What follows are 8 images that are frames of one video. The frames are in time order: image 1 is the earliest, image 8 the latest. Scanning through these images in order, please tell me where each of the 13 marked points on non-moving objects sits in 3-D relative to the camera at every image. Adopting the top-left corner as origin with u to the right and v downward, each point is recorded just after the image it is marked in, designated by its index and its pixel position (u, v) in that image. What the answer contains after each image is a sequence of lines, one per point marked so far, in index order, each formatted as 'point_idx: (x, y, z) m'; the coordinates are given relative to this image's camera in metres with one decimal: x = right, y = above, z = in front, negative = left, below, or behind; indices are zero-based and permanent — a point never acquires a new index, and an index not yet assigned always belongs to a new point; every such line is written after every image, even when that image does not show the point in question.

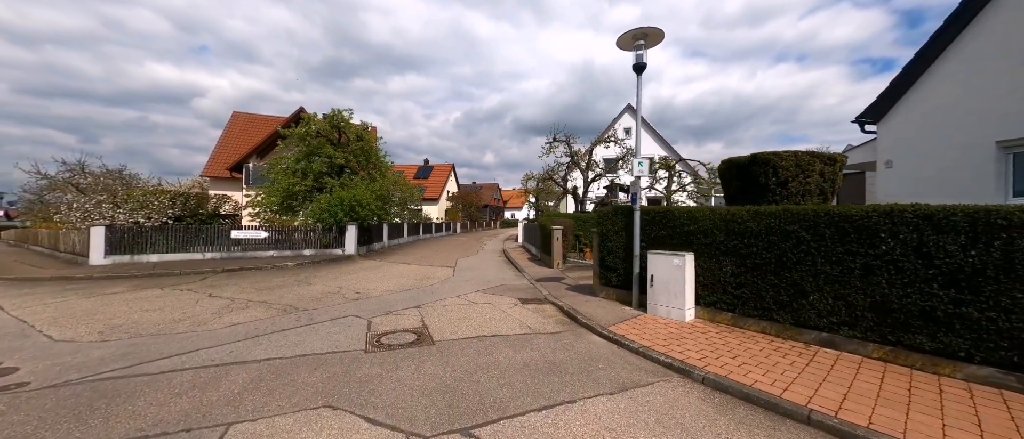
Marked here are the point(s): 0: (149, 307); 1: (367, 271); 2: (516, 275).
0: (-6.9, -1.7, +6.7) m
1: (-4.7, -1.7, +11.4) m
2: (+0.1, -1.9, +11.5) m
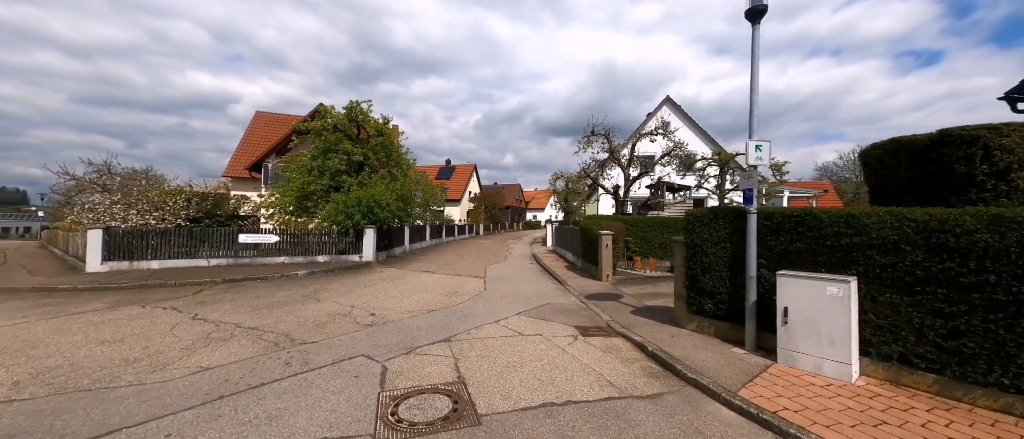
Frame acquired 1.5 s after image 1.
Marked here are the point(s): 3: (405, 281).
0: (-6.0, -1.7, +5.2) m
1: (-3.5, -1.8, +9.9) m
2: (+1.3, -2.0, +9.7) m
3: (-3.1, -1.8, +10.3) m
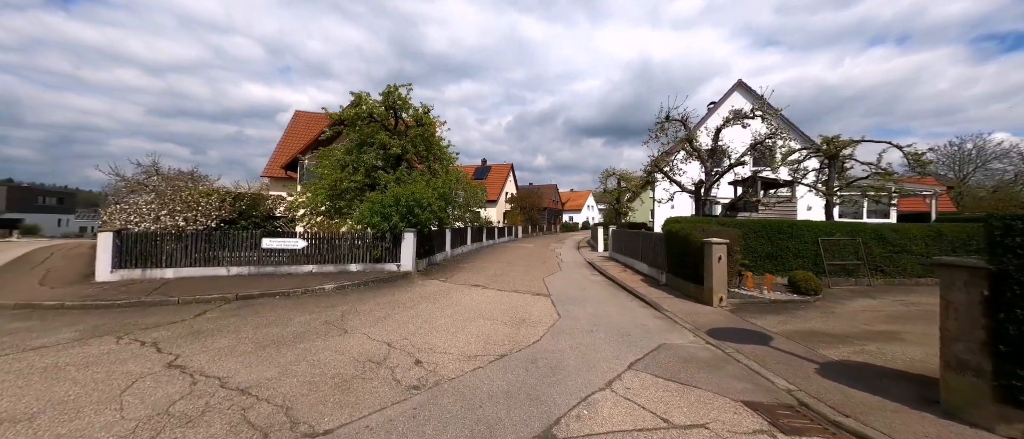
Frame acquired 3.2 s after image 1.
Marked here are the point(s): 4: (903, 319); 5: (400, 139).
0: (-4.6, -1.8, +3.3) m
1: (-1.8, -1.8, +7.7) m
2: (+3.0, -2.1, +7.1) m
3: (-1.4, -1.9, +8.1) m
4: (+8.0, -2.0, +7.2) m
5: (-4.5, +3.3, +14.2) m
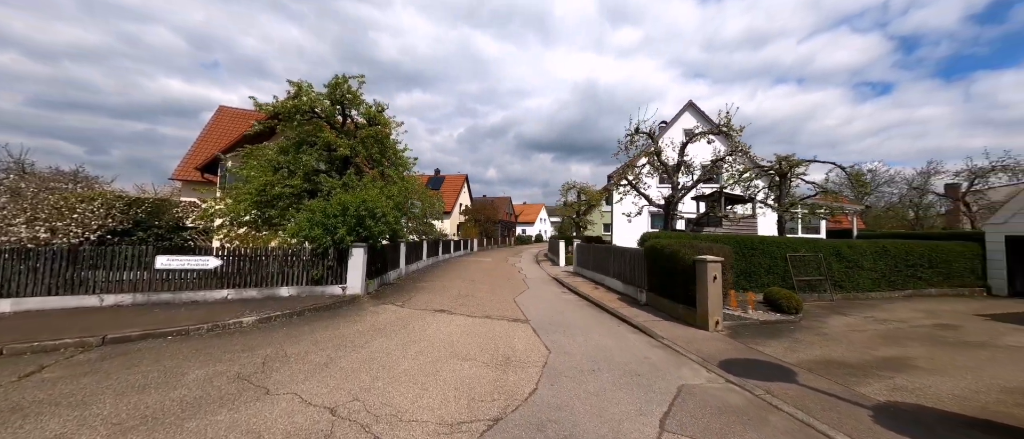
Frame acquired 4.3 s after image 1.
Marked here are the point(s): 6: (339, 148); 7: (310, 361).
0: (-4.4, -1.8, +1.4) m
1: (-2.2, -2.1, +6.2) m
2: (+2.6, -2.3, +6.2) m
3: (-1.8, -2.1, +6.6) m
4: (+7.6, -2.4, +7.0) m
5: (-5.8, +2.8, +12.3) m
6: (-5.9, +2.4, +12.0) m
7: (-2.9, -2.0, +5.0) m
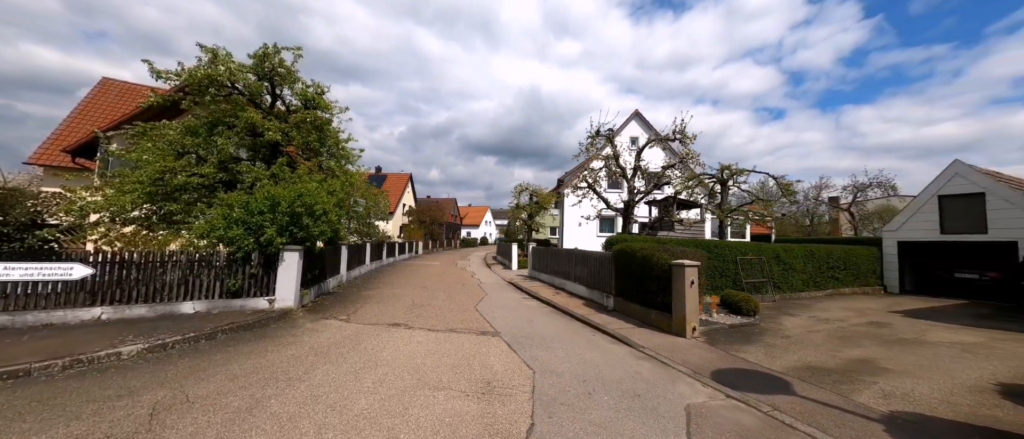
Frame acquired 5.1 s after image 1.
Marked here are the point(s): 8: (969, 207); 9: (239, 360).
0: (-3.9, -1.7, -0.1) m
1: (-2.5, -2.0, +4.9) m
2: (+2.2, -2.4, +5.8) m
3: (-2.2, -2.1, +5.4) m
4: (+7.0, -2.5, +7.3) m
5: (-7.0, +2.9, +10.5) m
6: (-7.0, +2.5, +10.1) m
7: (-3.0, -1.9, +3.7) m
8: (+18.3, +0.5, +14.1) m
9: (-3.8, -1.9, +4.8) m
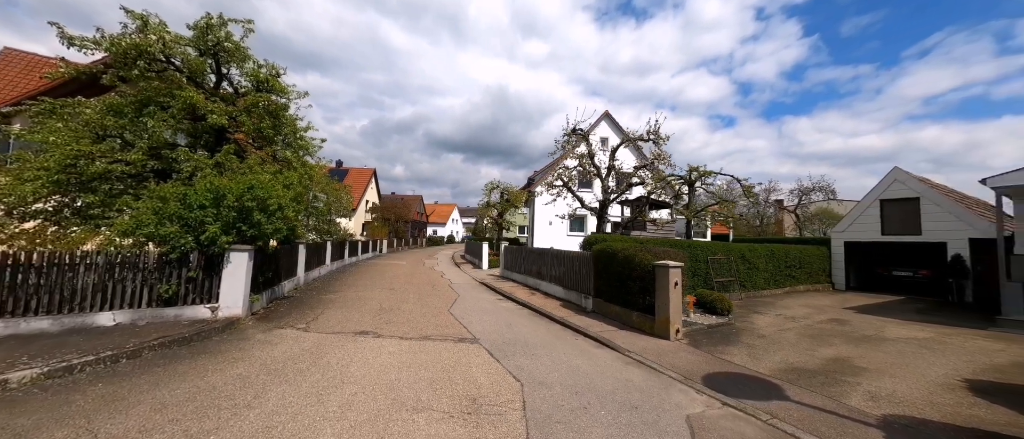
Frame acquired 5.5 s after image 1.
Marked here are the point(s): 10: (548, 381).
0: (-3.5, -1.7, -0.9) m
1: (-2.7, -2.0, +4.2) m
2: (+2.0, -2.4, +5.5) m
3: (-2.4, -2.0, +4.8) m
4: (+6.6, -2.5, +7.6) m
5: (-7.6, +3.0, +9.3) m
6: (-7.6, +2.6, +8.9) m
7: (-3.0, -1.9, +2.9) m
8: (+17.2, +0.4, +15.4) m
9: (-3.9, -1.9, +4.0) m
10: (+0.5, -2.2, +4.9) m
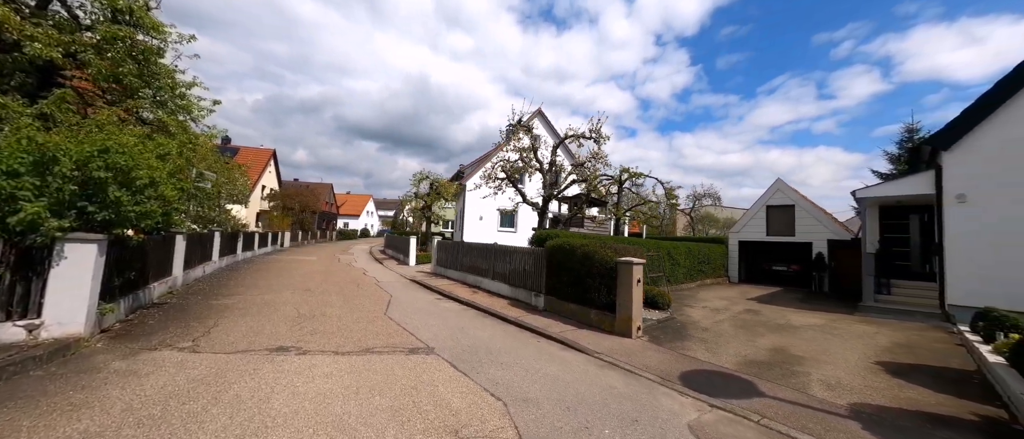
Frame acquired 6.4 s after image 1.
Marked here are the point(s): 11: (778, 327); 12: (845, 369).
0: (-2.3, -1.5, -2.4) m
1: (-2.7, -1.8, +2.8) m
2: (+1.5, -2.3, +5.2) m
3: (-2.6, -1.8, +3.4) m
4: (+5.5, -2.5, +8.2) m
5: (-8.5, +3.4, +6.6) m
6: (-8.5, +3.0, +6.2) m
7: (-2.7, -1.7, +1.5) m
8: (+14.1, +0.3, +18.2) m
9: (-3.8, -1.6, +2.3) m
10: (+0.2, -2.1, +4.2) m
11: (+6.5, -2.6, +8.6) m
12: (+5.3, -2.4, +5.6) m
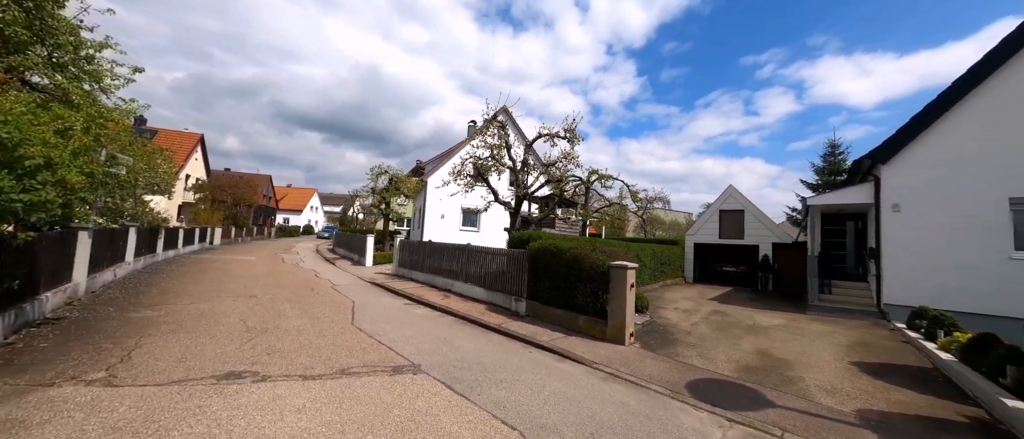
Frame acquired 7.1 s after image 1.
0: (-1.2, -1.5, -3.2) m
1: (-2.3, -1.8, +1.9) m
2: (+1.5, -2.3, +4.8) m
3: (-2.3, -1.8, +2.5) m
4: (+5.1, -2.6, +8.4) m
5: (-8.5, +3.6, +4.9) m
6: (-8.4, +3.2, +4.5) m
7: (-2.1, -1.7, +0.6) m
8: (+12.3, 0.0, +19.5) m
9: (-3.4, -1.6, +1.3) m
10: (+0.4, -2.1, +3.7) m
11: (+6.0, -2.7, +8.9) m
12: (+5.2, -2.5, +5.7) m
